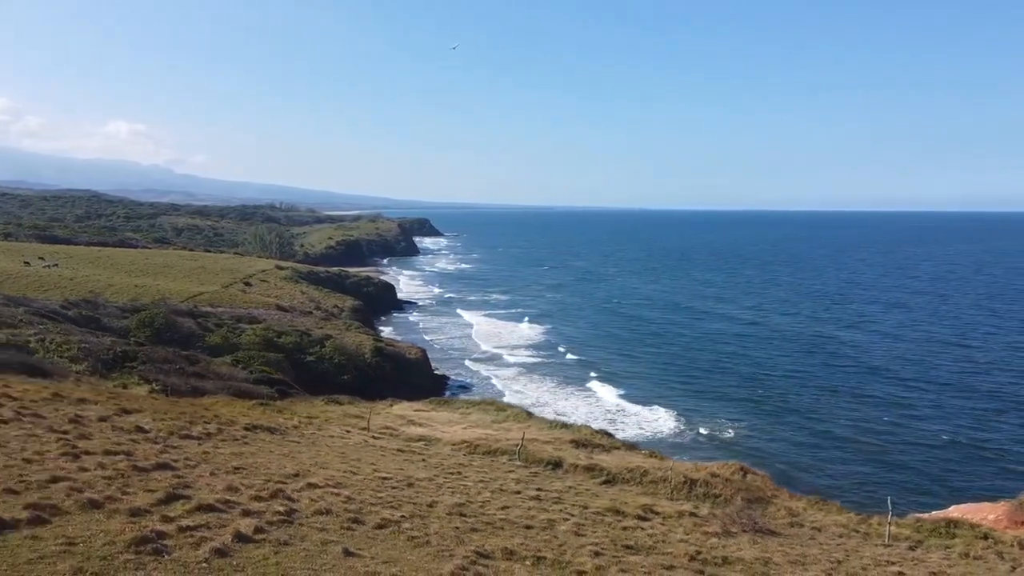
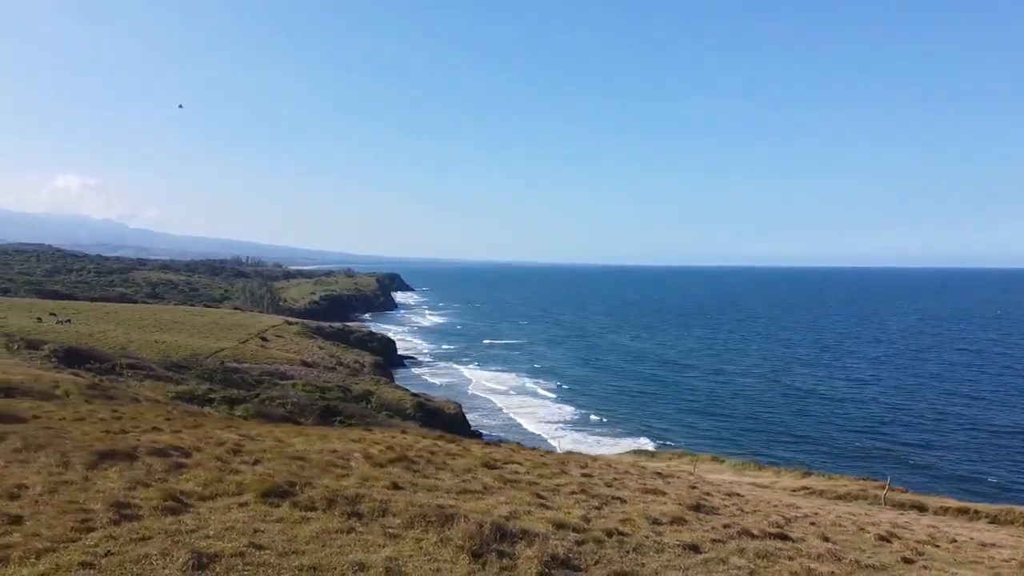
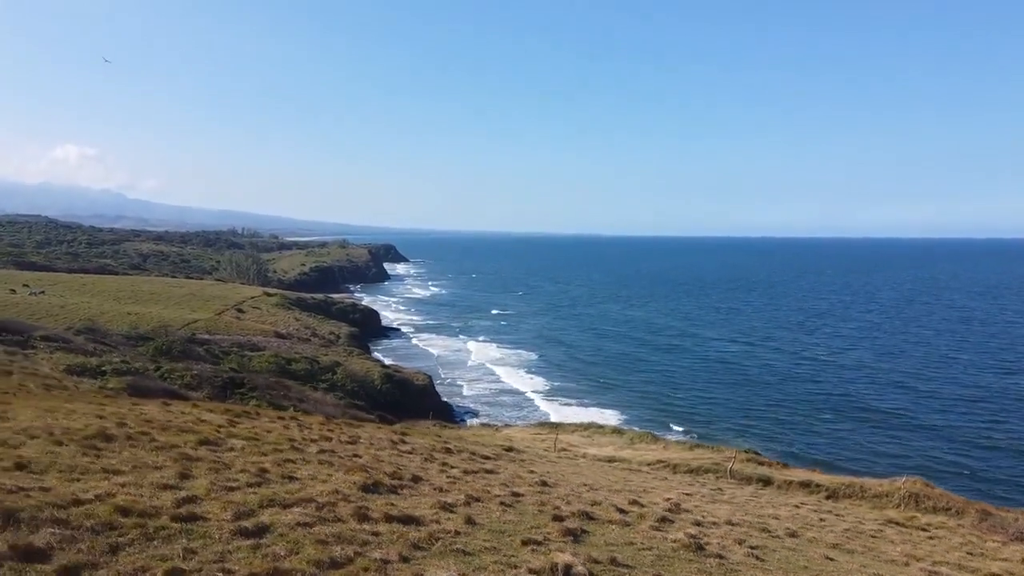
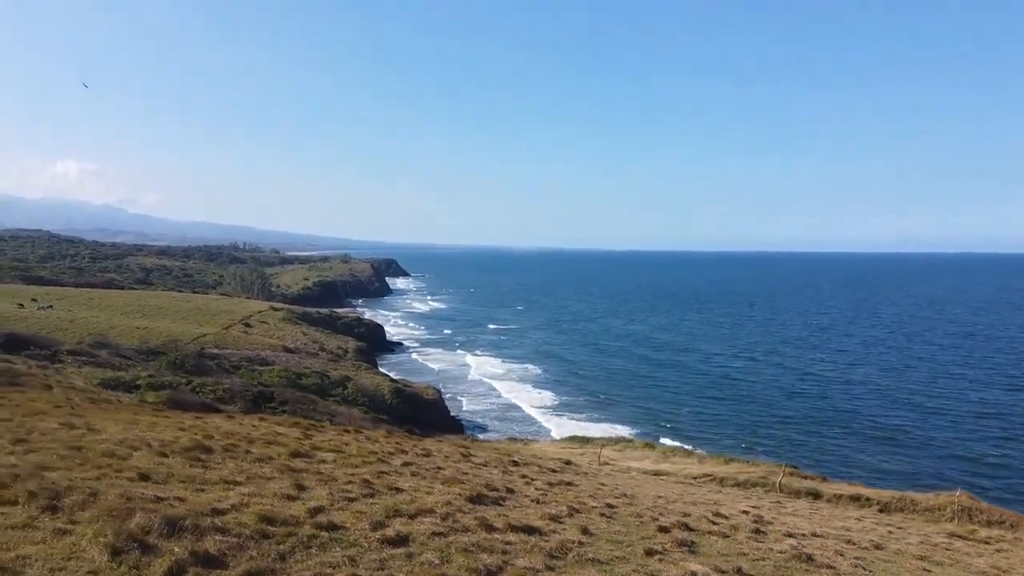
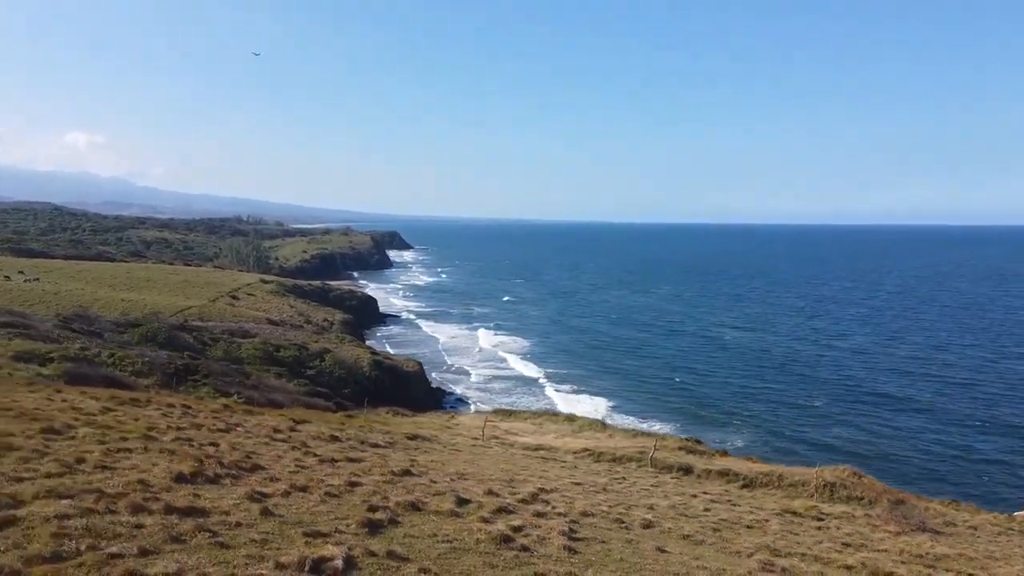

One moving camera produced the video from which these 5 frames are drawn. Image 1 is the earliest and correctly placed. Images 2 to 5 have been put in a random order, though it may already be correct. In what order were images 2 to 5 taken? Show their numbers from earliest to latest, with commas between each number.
5, 3, 4, 2
